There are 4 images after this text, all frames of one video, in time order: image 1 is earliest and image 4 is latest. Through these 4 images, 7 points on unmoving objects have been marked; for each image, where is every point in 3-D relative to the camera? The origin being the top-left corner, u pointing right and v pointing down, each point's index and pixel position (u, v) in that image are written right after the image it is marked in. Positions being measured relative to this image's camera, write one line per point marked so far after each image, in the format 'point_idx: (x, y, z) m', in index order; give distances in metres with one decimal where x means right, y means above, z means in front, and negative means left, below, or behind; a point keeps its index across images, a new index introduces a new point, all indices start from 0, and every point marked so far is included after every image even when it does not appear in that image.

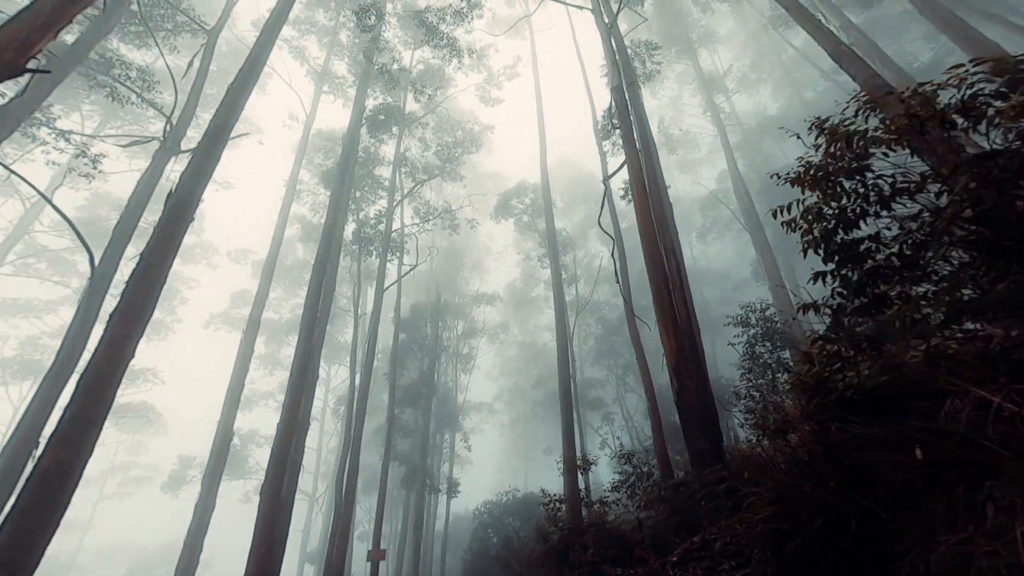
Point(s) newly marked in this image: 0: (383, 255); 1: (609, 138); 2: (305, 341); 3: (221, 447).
0: (-3.5, +0.9, +12.5) m
1: (+2.1, +3.2, +9.7) m
2: (-3.5, -0.9, +7.7) m
3: (-6.5, -3.3, +10.1) m
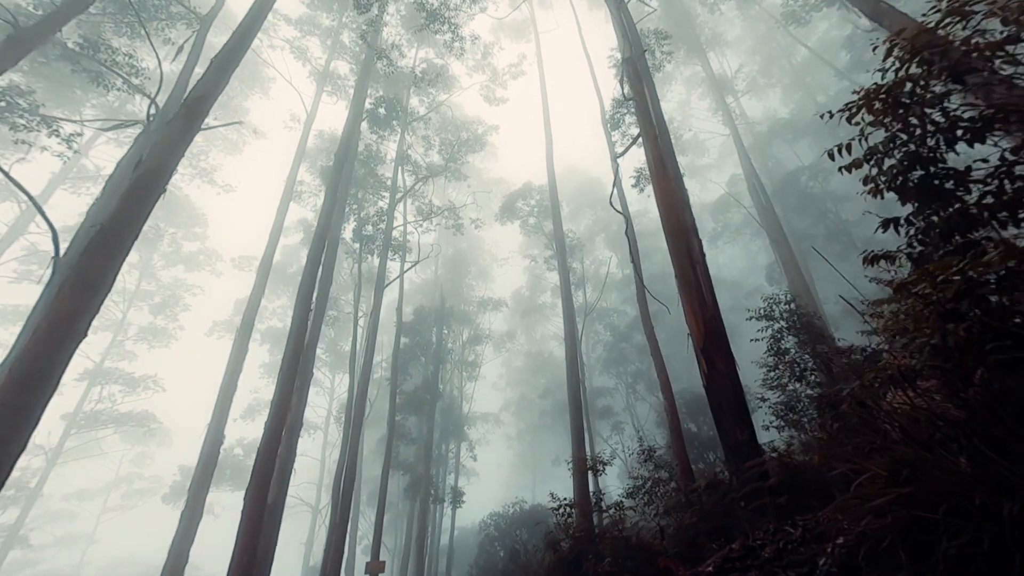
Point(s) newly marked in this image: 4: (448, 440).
0: (-3.3, +0.8, +12.1) m
1: (+2.2, +3.2, +9.3) m
2: (-3.4, -0.8, +7.3) m
3: (-6.4, -3.3, +9.6) m
4: (-2.7, -6.3, +19.4) m
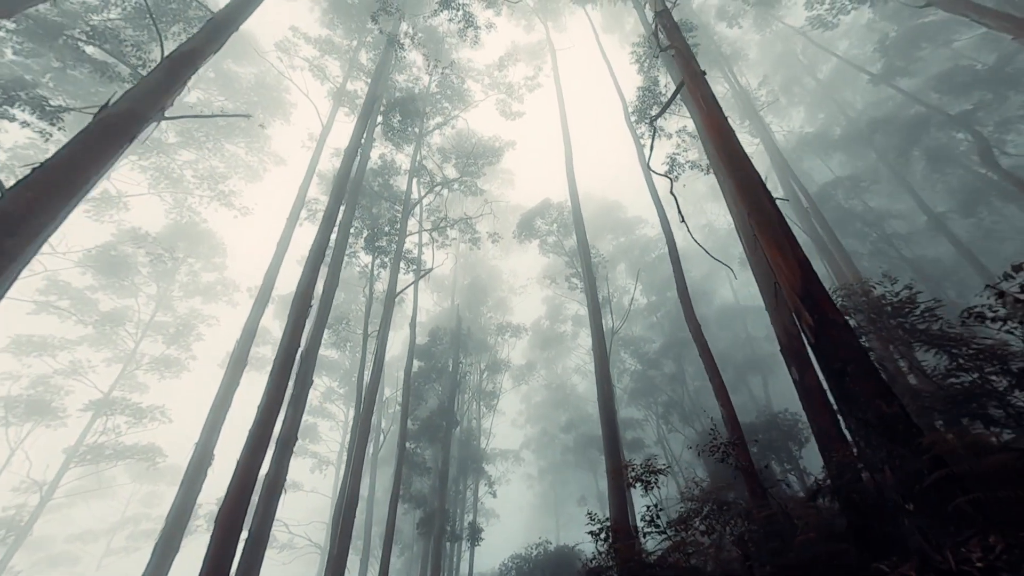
0: (-2.8, +0.5, +11.5) m
1: (+2.5, +3.2, +8.6) m
2: (-3.1, -0.7, +6.5) m
3: (-6.0, -3.4, +8.7) m
4: (-1.9, -7.3, +18.1) m
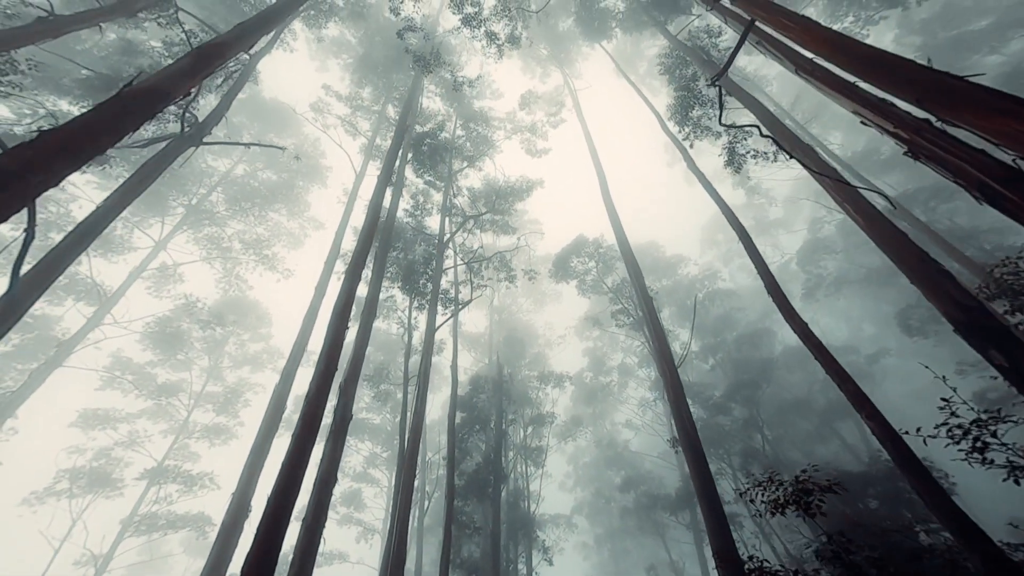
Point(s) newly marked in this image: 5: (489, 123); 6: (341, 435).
0: (-1.9, -0.5, +11.0) m
1: (+3.1, +3.0, +8.2) m
2: (-2.5, -1.1, +6.0) m
3: (-4.9, -4.3, +8.1) m
4: (+0.2, -8.9, +16.5) m
5: (-0.6, +5.0, +14.1) m
6: (-2.3, -2.0, +6.2) m
